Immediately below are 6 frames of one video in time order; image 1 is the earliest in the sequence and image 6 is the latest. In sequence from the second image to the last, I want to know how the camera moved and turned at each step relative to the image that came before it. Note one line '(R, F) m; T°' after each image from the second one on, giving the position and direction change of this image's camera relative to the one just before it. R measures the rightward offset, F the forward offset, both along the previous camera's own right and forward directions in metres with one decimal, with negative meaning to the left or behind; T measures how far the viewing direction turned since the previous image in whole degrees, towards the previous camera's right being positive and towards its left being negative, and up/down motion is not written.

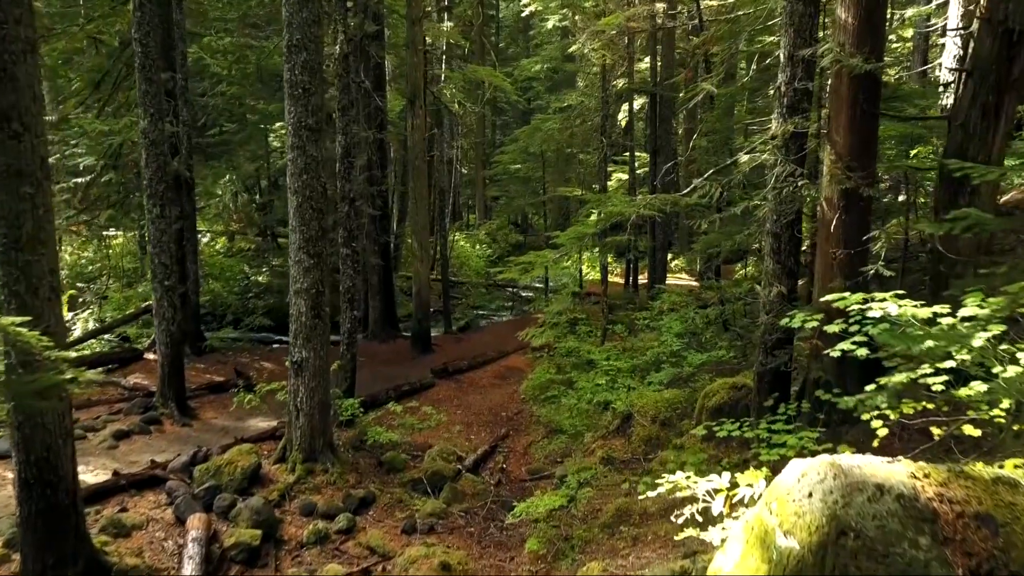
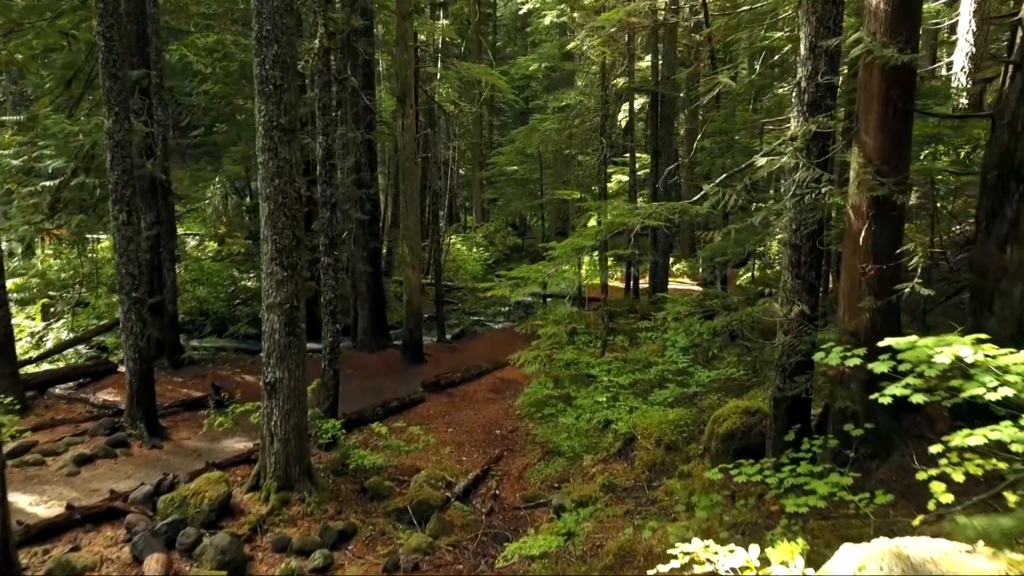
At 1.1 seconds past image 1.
(+0.1, +0.7) m; 0°
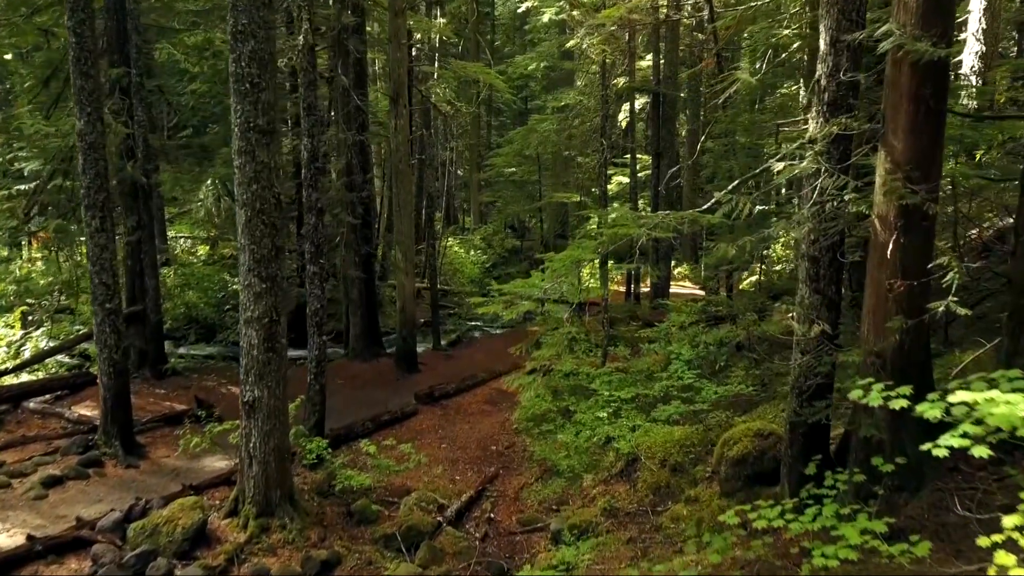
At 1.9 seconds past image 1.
(+0.1, +0.5) m; 0°
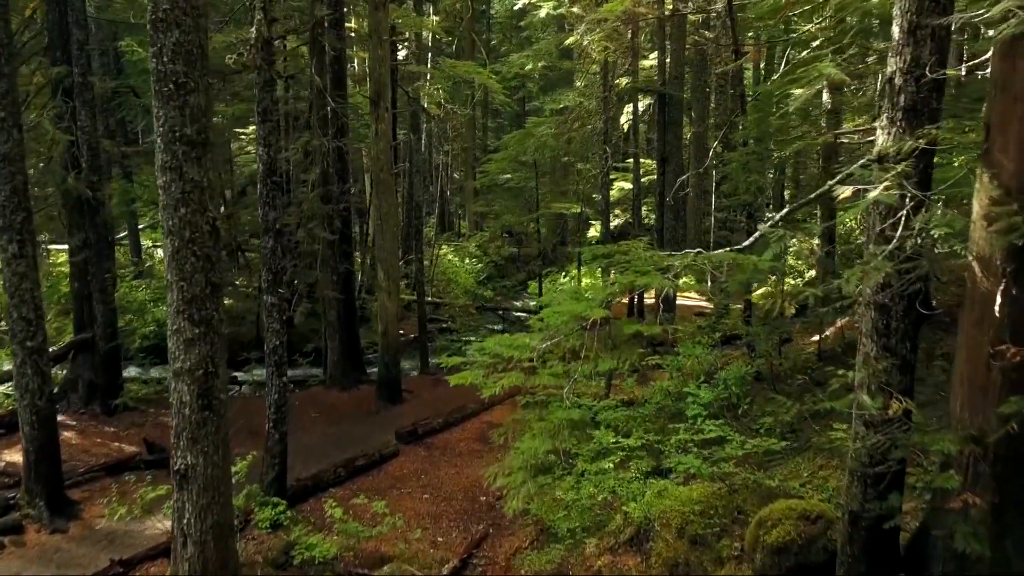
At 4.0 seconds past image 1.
(+0.1, +1.3) m; 0°
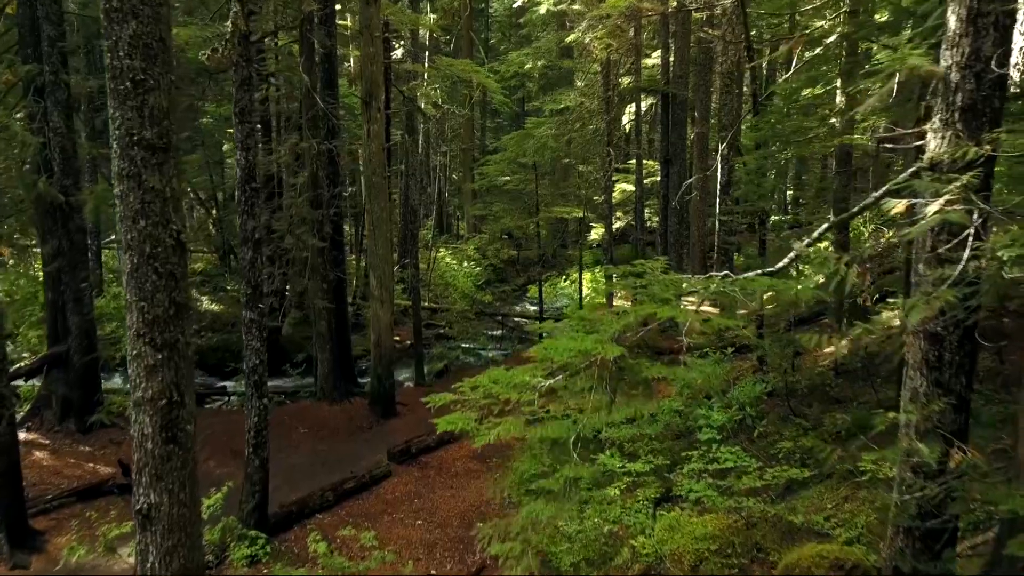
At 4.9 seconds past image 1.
(0.0, +0.6) m; 0°
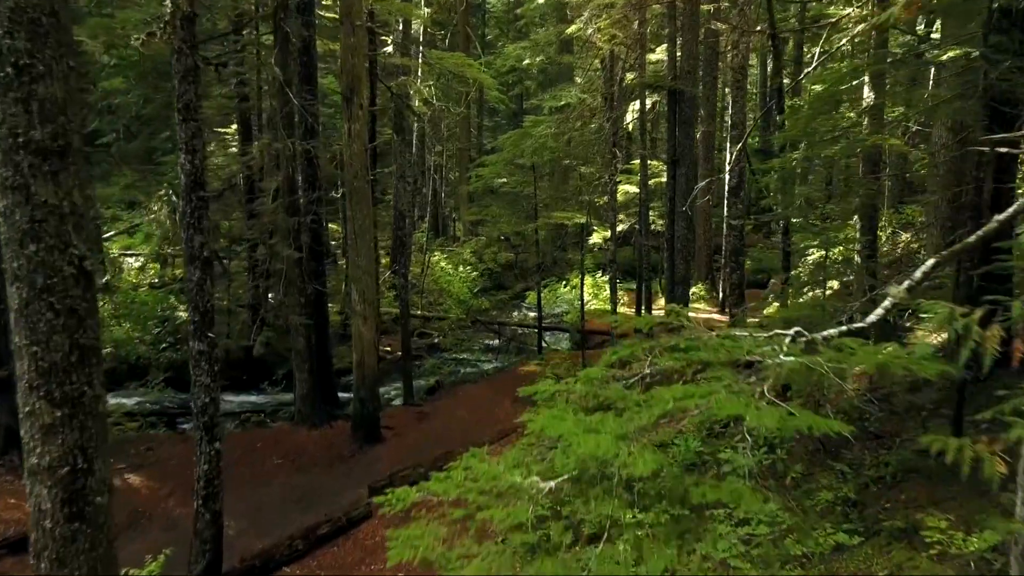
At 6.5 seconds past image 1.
(+0.1, +1.1) m; 0°
